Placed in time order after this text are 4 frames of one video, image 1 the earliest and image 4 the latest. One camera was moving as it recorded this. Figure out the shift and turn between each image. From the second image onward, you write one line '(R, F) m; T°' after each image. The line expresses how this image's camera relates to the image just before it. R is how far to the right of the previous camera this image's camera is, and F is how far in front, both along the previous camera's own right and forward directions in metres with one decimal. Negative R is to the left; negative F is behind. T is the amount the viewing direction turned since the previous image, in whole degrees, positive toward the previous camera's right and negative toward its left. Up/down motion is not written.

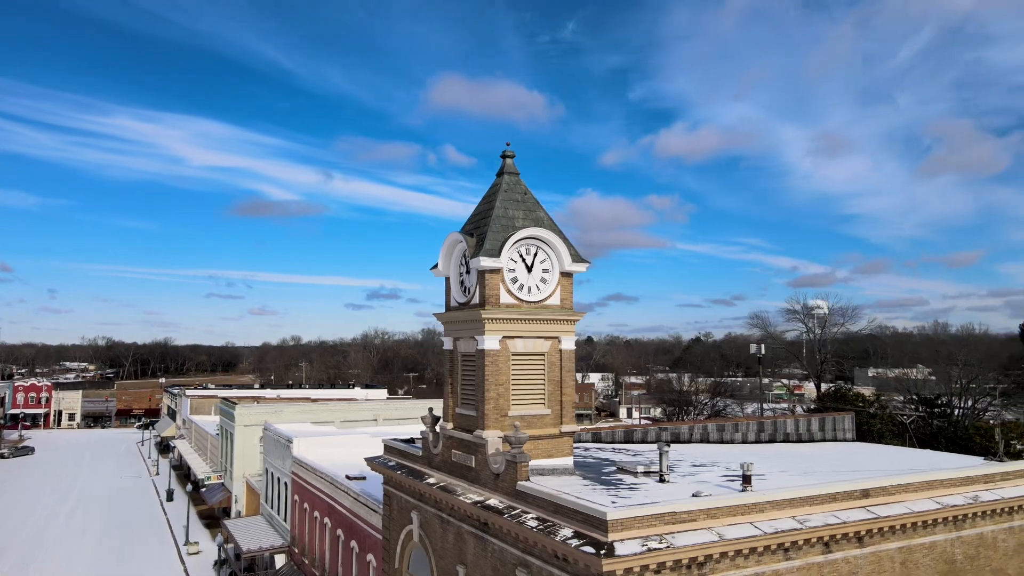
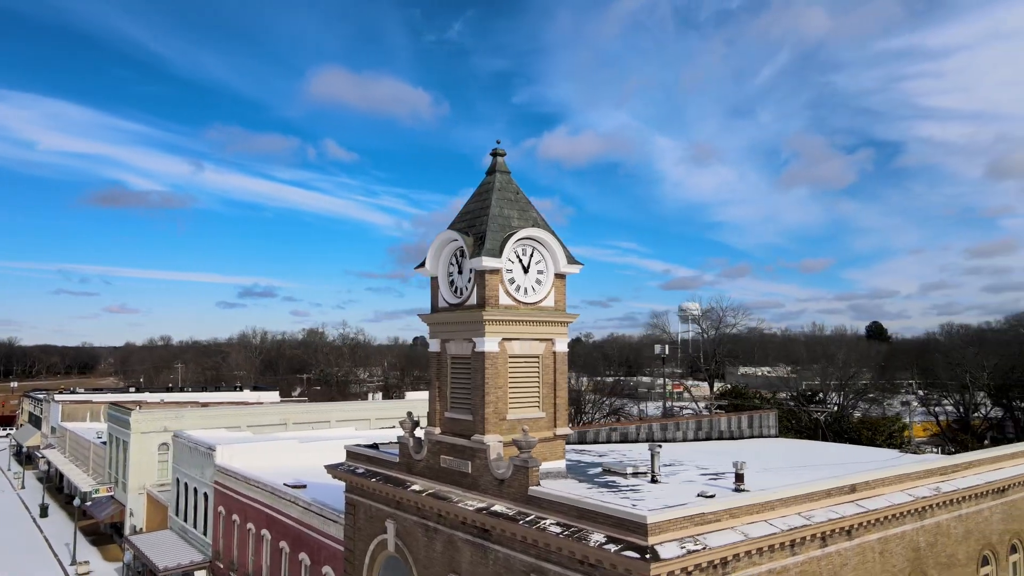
(-2.2, +0.5) m; +9°
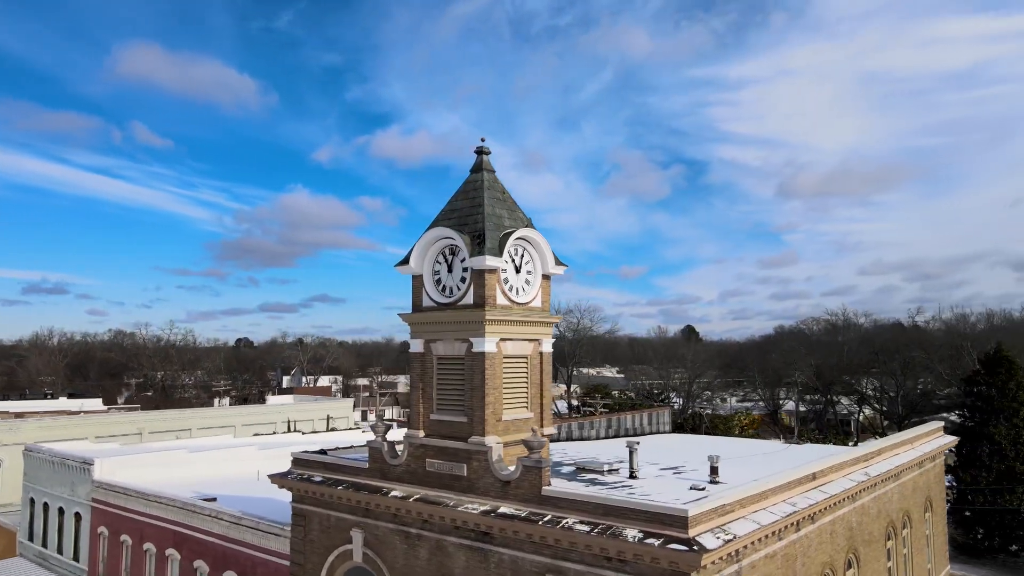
(-3.1, +0.4) m; +13°
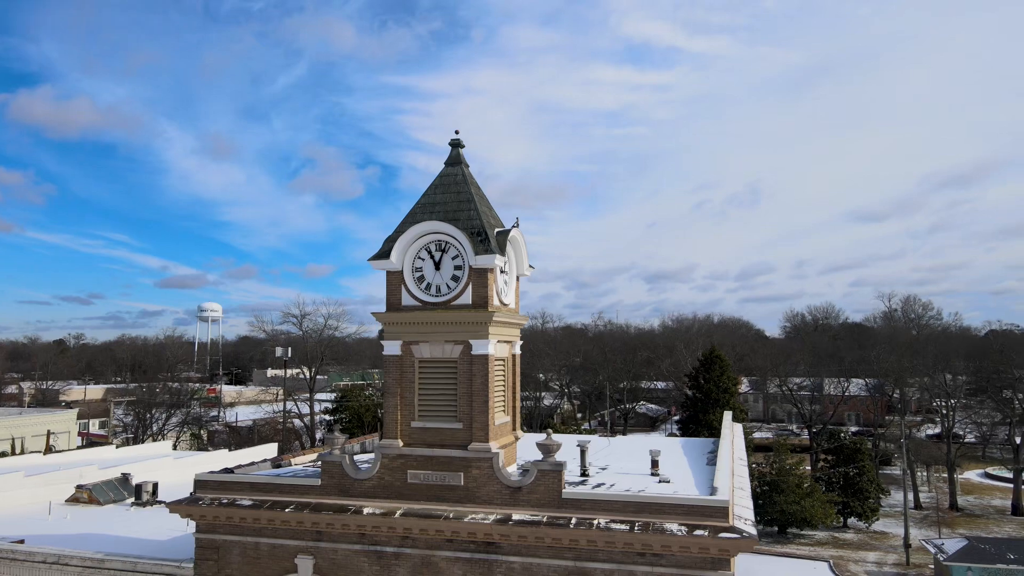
(-5.4, +1.5) m; +23°
